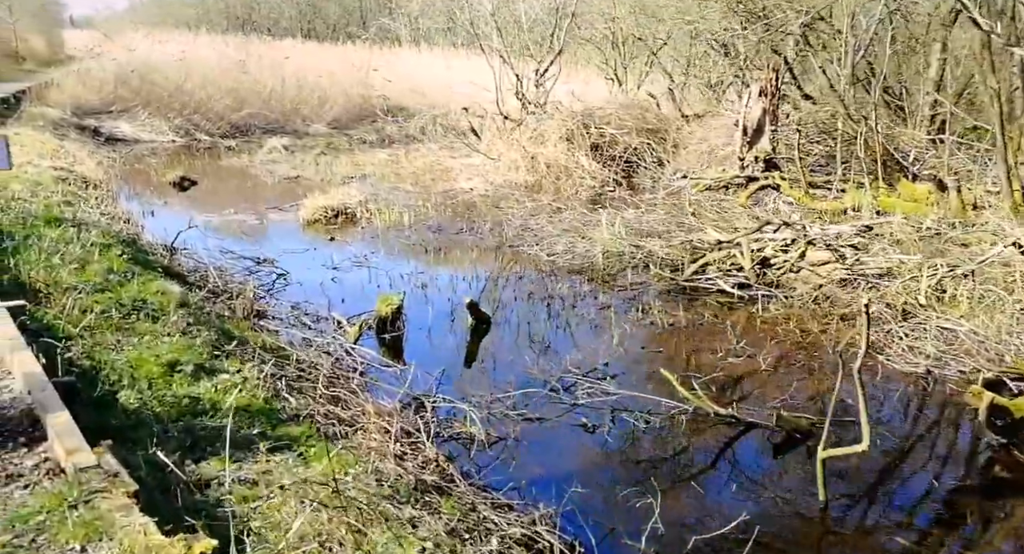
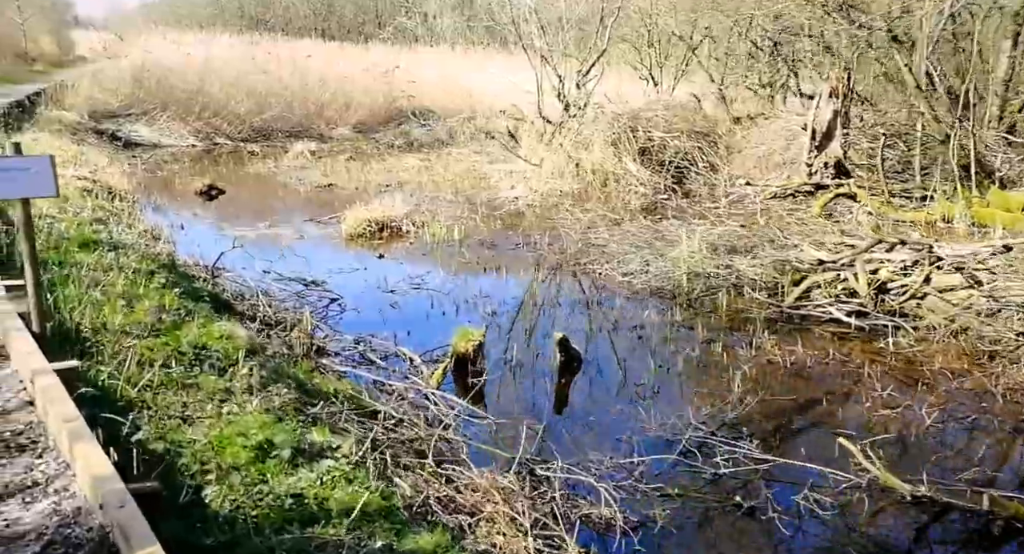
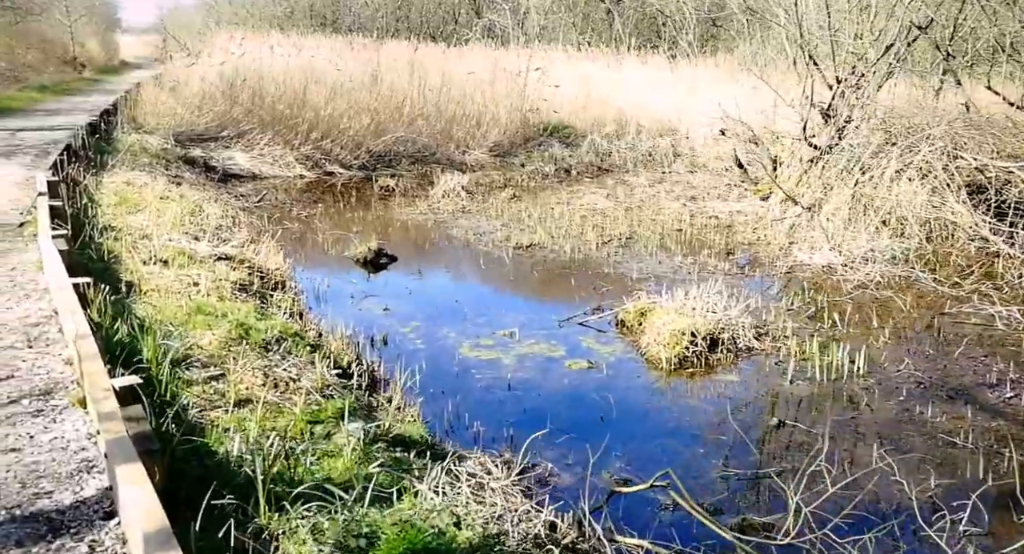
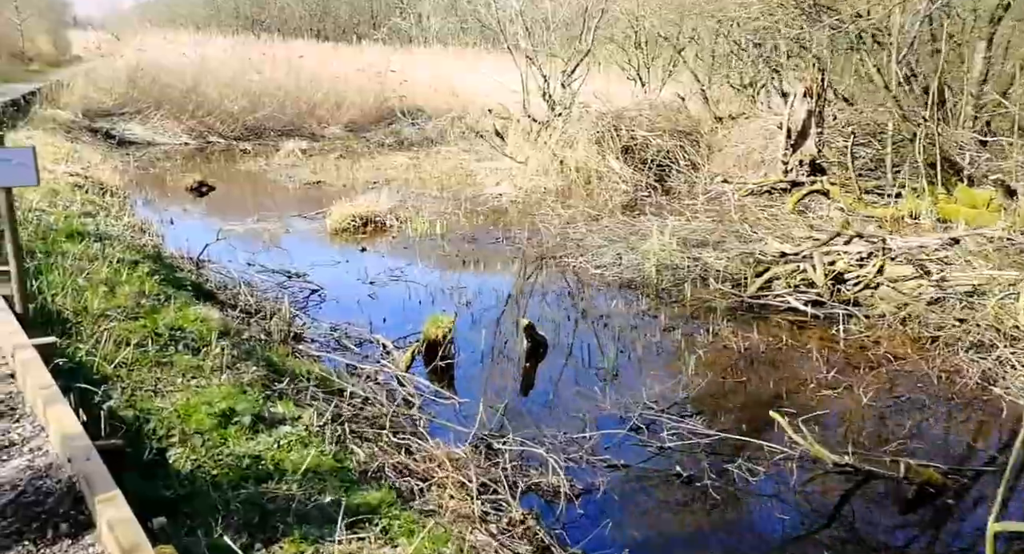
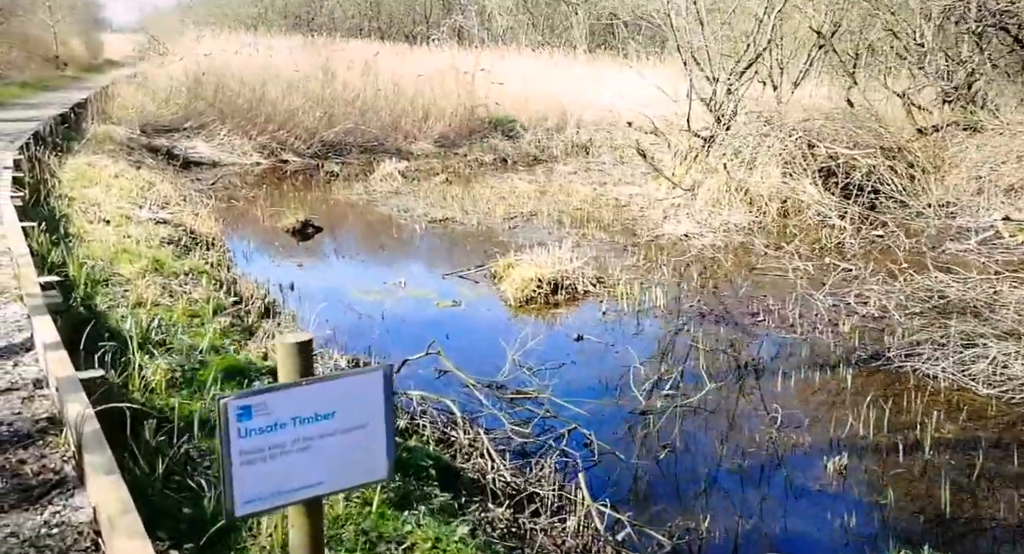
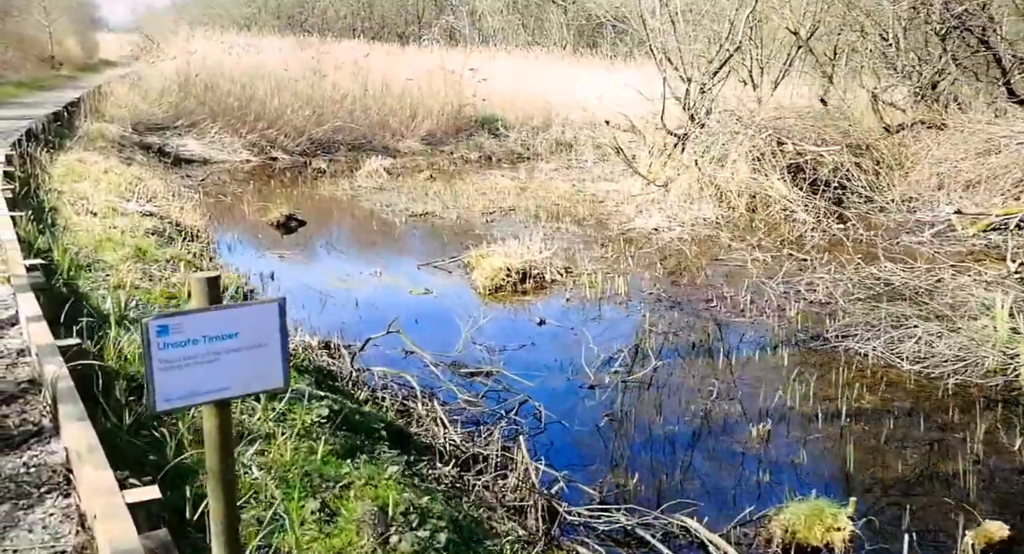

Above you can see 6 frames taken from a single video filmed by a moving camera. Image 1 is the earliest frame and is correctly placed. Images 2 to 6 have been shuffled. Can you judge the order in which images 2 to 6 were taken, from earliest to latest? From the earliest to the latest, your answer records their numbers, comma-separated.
4, 2, 6, 5, 3
